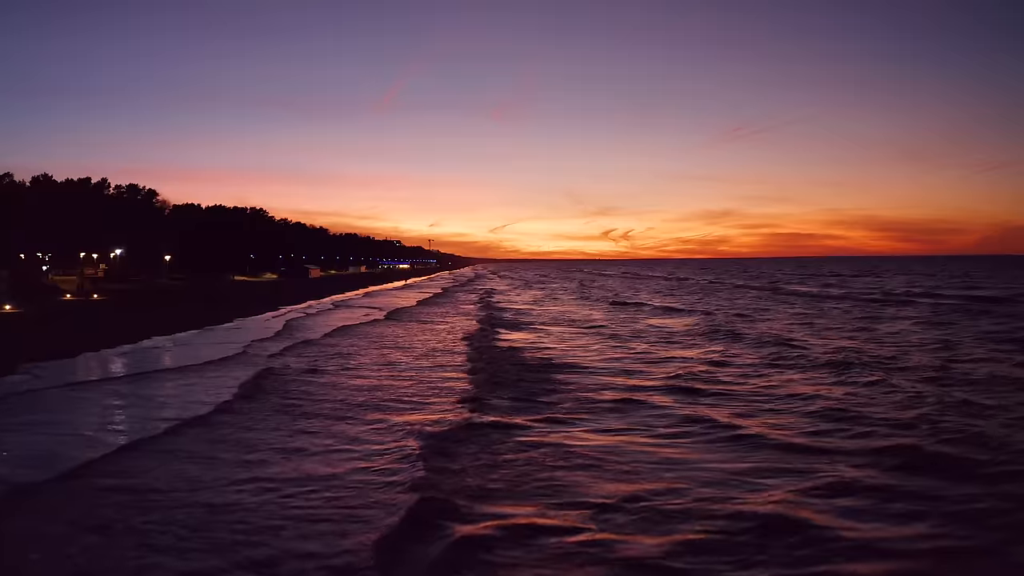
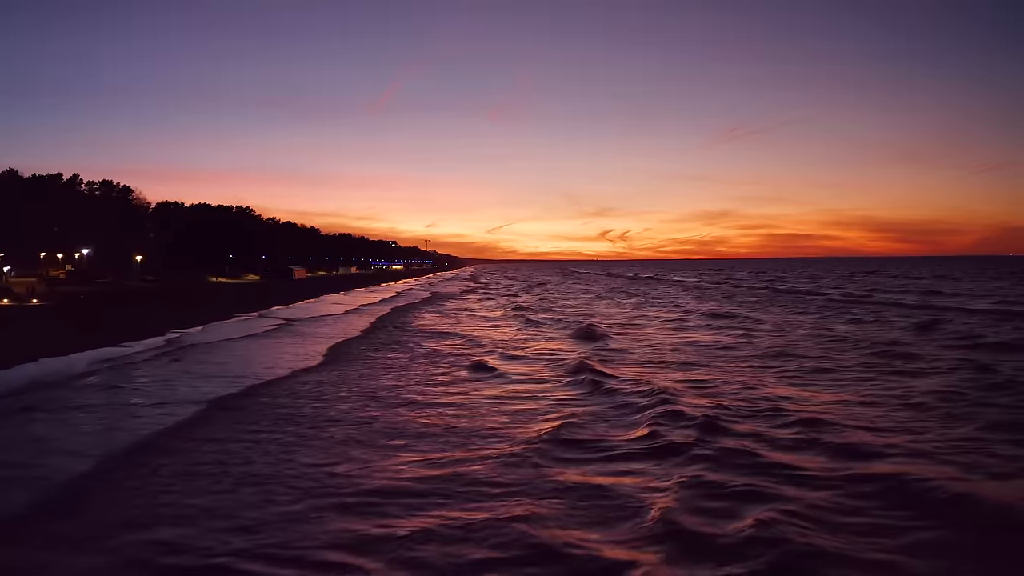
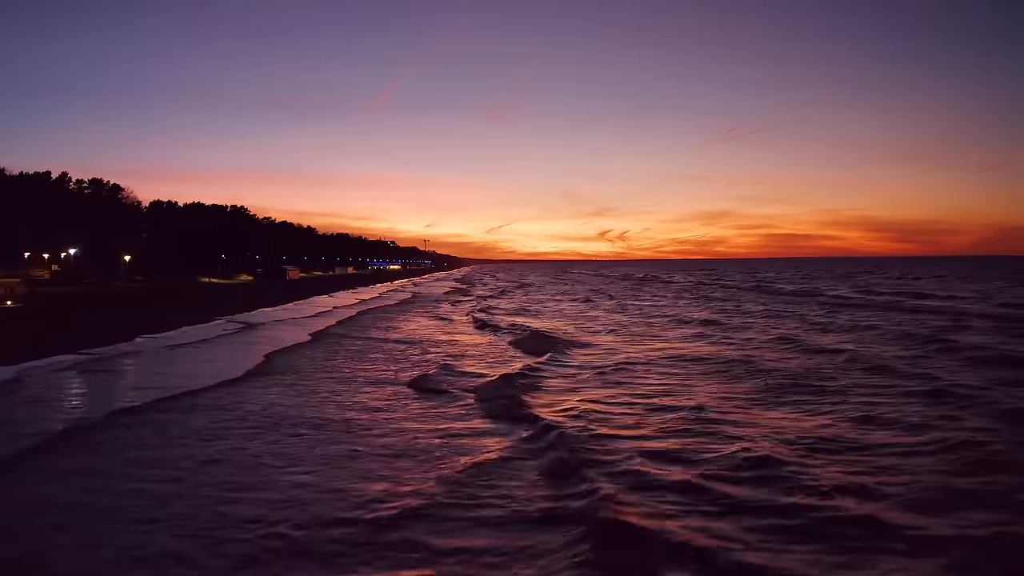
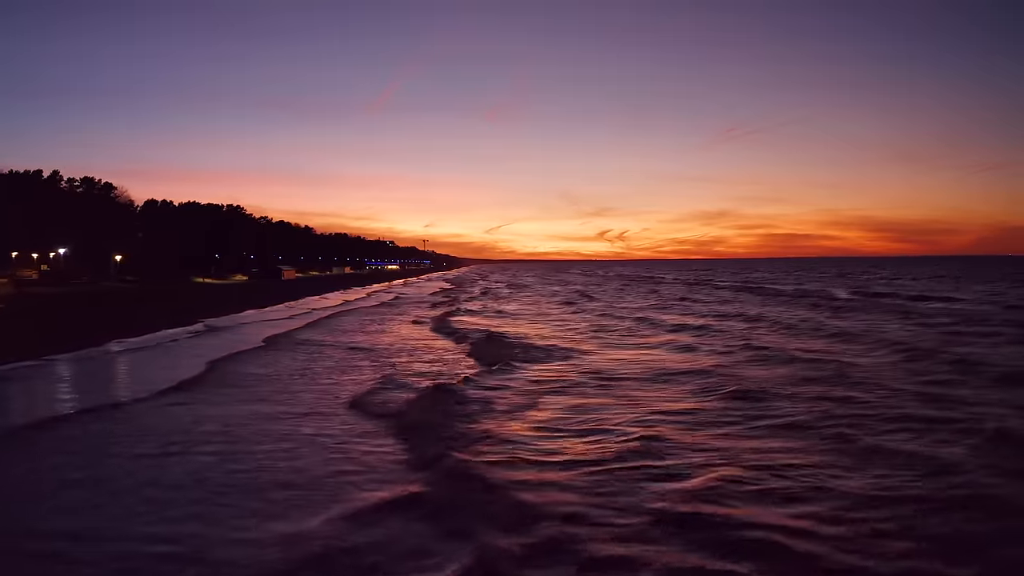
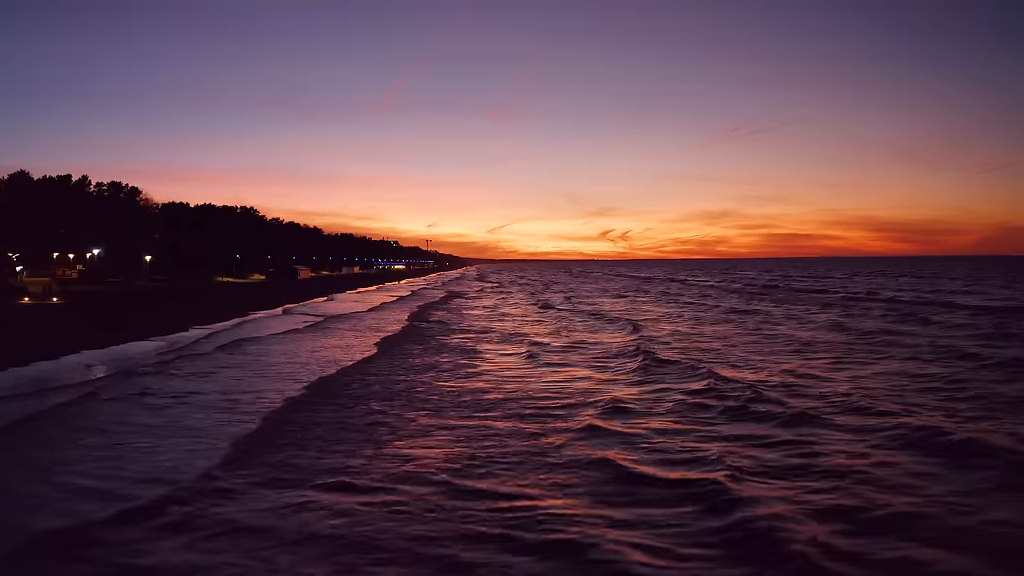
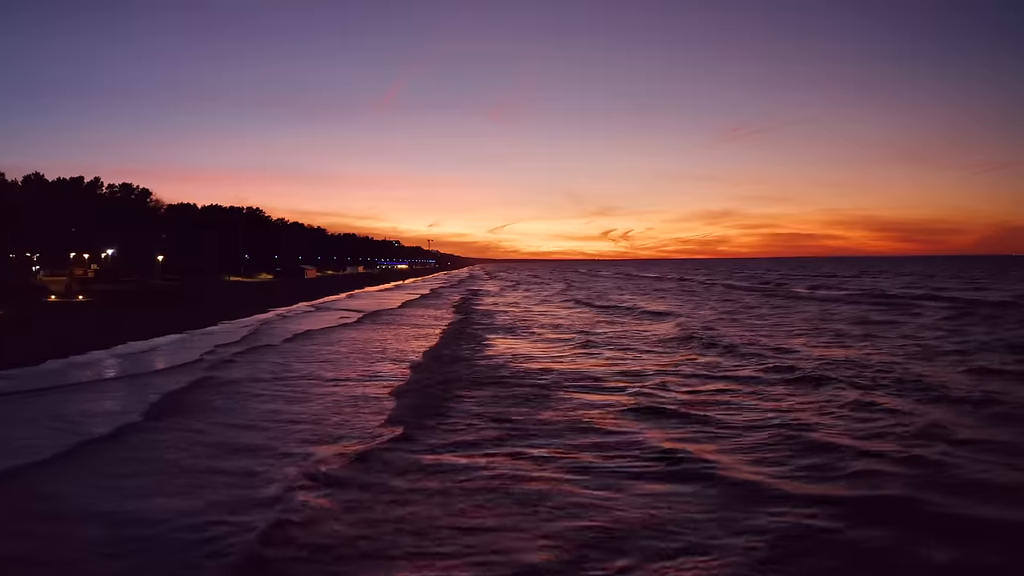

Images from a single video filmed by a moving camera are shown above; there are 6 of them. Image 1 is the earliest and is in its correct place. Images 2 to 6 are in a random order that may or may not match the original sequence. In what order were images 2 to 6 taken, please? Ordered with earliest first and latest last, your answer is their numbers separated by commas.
6, 5, 2, 3, 4
